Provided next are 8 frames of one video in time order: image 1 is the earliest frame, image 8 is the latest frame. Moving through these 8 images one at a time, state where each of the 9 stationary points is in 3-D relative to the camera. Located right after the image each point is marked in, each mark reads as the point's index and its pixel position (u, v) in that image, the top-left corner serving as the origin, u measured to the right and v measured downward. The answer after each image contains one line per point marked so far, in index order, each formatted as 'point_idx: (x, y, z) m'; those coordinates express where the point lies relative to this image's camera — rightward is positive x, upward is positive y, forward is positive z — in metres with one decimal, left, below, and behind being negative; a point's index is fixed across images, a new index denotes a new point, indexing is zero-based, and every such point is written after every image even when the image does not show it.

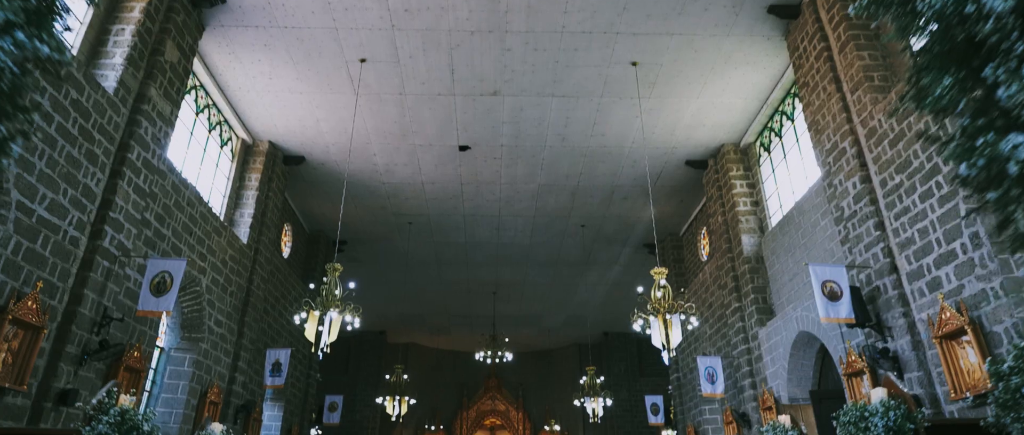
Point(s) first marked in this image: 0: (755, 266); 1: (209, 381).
0: (+4.9, -1.0, +12.6) m
1: (-5.1, -2.7, +10.5) m
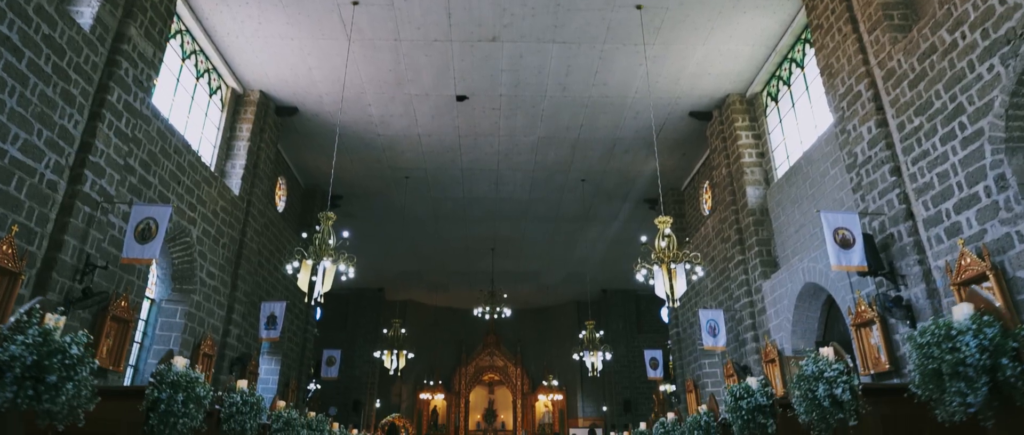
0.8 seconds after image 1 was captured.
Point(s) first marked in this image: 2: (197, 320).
0: (+4.8, 0.0, +12.3) m
1: (-5.1, -1.9, +10.3) m
2: (-5.1, -1.7, +10.1) m
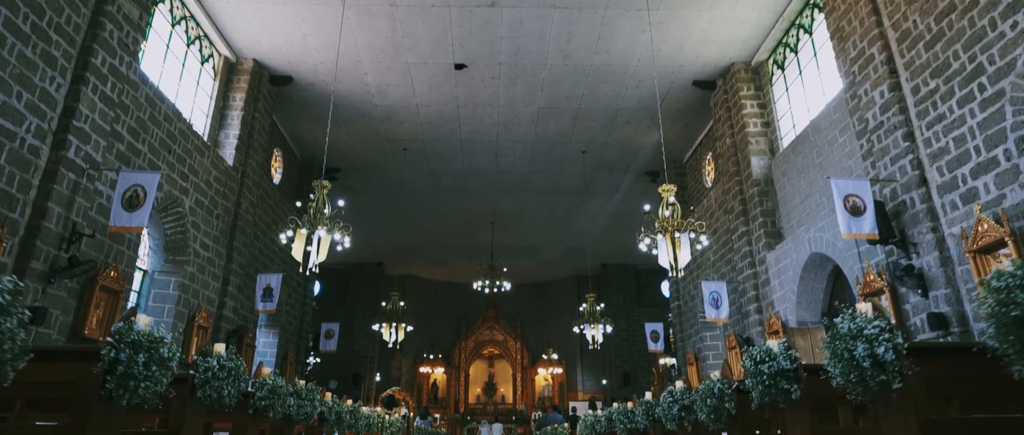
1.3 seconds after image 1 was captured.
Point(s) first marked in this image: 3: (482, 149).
0: (+4.8, +0.5, +12.1) m
1: (-5.1, -1.4, +10.1) m
2: (-5.1, -1.2, +10.0) m
3: (-0.8, +1.9, +17.3) m
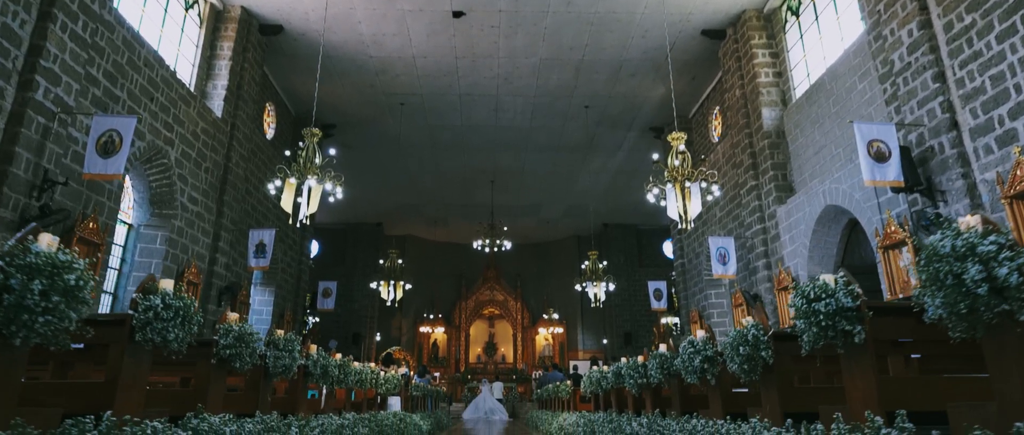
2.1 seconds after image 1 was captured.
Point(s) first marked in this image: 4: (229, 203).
0: (+4.9, +1.4, +11.6) m
1: (-5.1, -0.7, +9.8) m
2: (-5.1, -0.4, +9.6) m
3: (-0.8, +3.0, +16.7) m
4: (-5.1, +0.3, +11.3) m
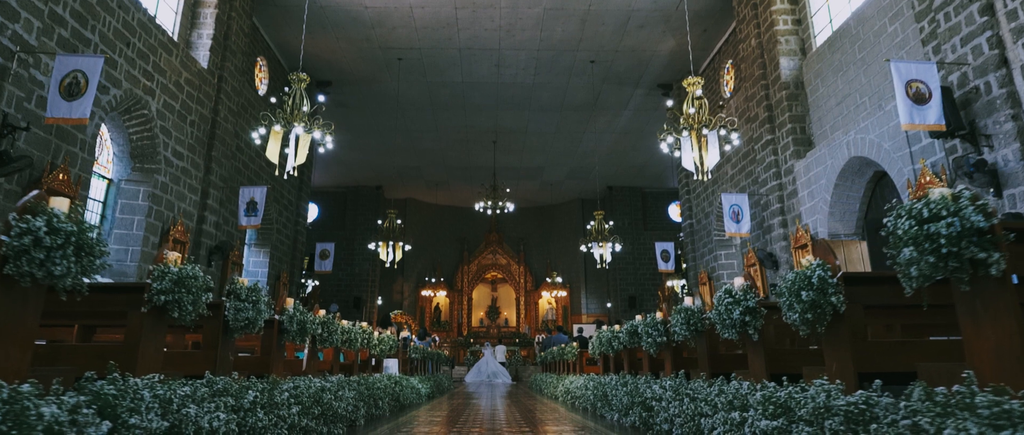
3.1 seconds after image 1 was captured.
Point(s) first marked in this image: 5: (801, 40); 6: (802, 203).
0: (+4.9, +2.2, +11.0) m
1: (-5.0, 0.0, +9.3) m
2: (-5.0, +0.2, +9.1) m
3: (-0.7, +4.1, +16.0) m
4: (-5.0, +1.0, +10.8) m
5: (+5.3, +3.2, +11.4) m
6: (+4.6, +0.2, +10.1) m
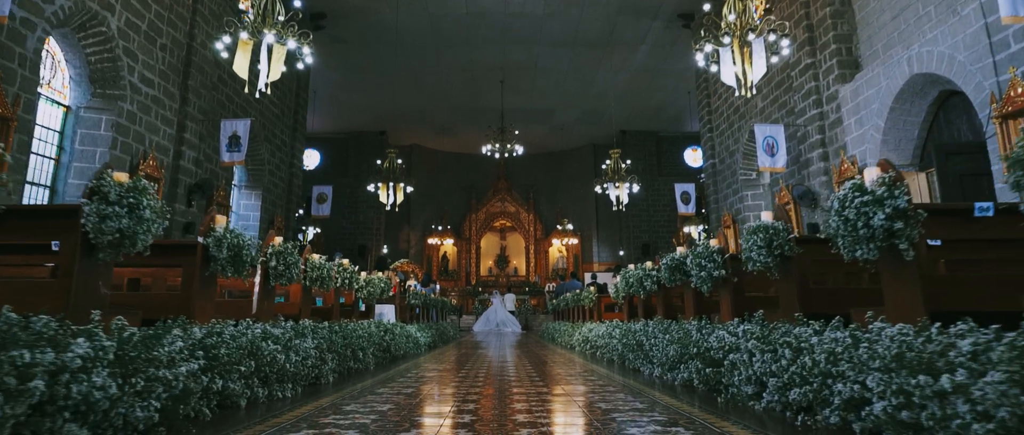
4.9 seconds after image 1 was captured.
0: (+5.0, +3.2, +9.7) m
1: (-4.9, +0.9, +8.3) m
2: (-4.9, +1.1, +8.1) m
3: (-0.5, +5.5, +14.6) m
4: (-4.9, +2.0, +9.7) m
5: (+5.4, +4.3, +10.1) m
6: (+4.8, +1.2, +8.9) m
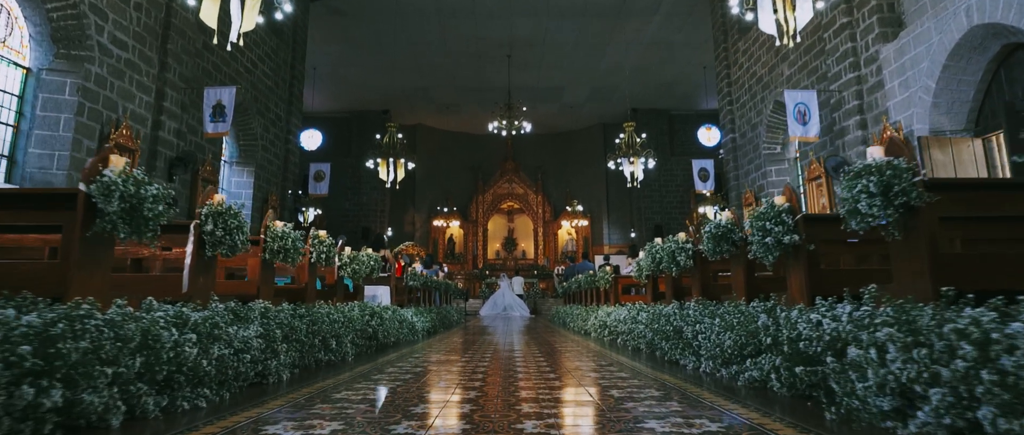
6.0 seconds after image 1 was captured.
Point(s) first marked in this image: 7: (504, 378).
0: (+5.1, +3.6, +8.8) m
1: (-4.8, +1.2, +7.6) m
2: (-4.8, +1.4, +7.4) m
3: (-0.4, +5.9, +13.8) m
4: (-4.8, +2.3, +9.0) m
5: (+5.5, +4.7, +9.2) m
6: (+4.9, +1.6, +8.1) m
7: (-0.1, -1.1, +4.2) m
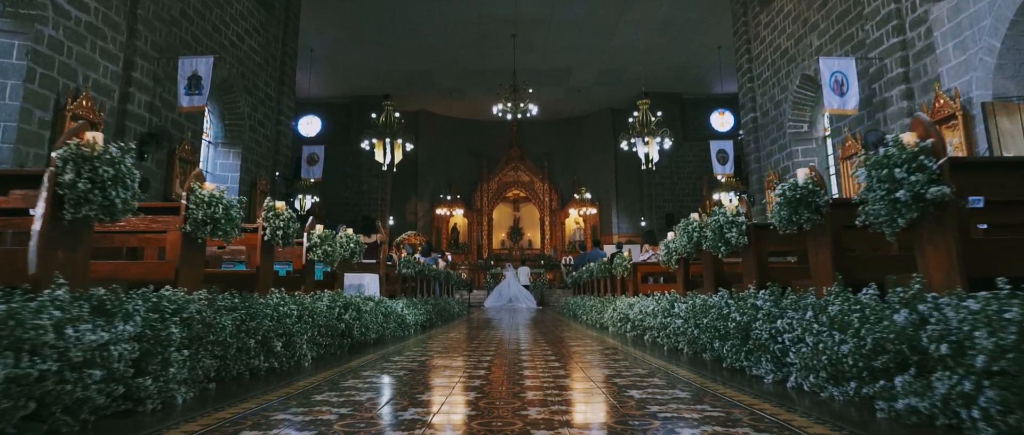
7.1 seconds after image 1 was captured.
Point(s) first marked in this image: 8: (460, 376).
0: (+5.2, +3.8, +7.9) m
1: (-4.7, +1.4, +6.8) m
2: (-4.8, +1.6, +6.6) m
3: (-0.3, +6.2, +12.9) m
4: (-4.7, +2.6, +8.2) m
5: (+5.6, +4.9, +8.2) m
6: (+4.9, +1.8, +7.2) m
7: (0.0, -0.9, +3.4) m
8: (-0.3, -0.9, +3.4) m
